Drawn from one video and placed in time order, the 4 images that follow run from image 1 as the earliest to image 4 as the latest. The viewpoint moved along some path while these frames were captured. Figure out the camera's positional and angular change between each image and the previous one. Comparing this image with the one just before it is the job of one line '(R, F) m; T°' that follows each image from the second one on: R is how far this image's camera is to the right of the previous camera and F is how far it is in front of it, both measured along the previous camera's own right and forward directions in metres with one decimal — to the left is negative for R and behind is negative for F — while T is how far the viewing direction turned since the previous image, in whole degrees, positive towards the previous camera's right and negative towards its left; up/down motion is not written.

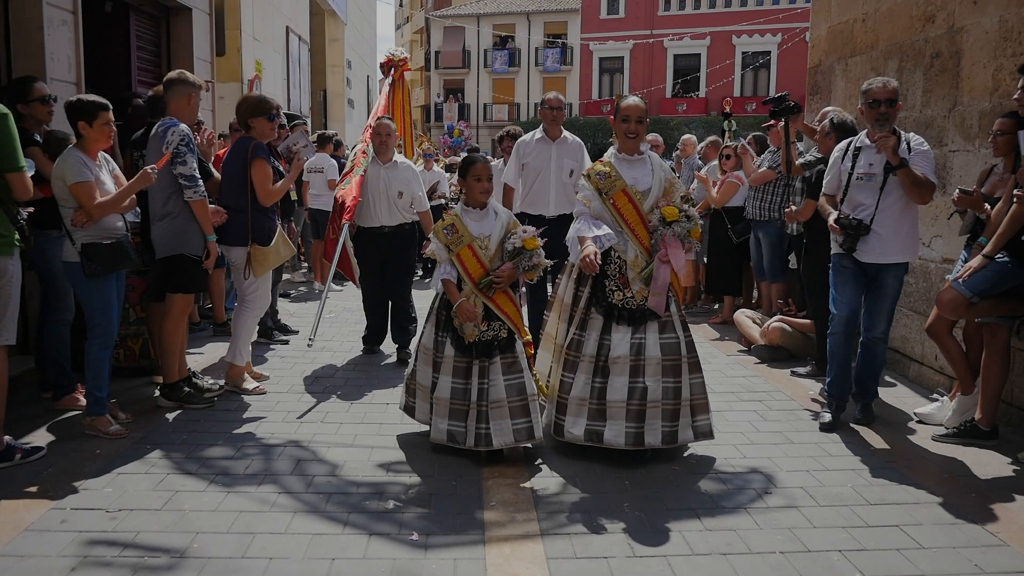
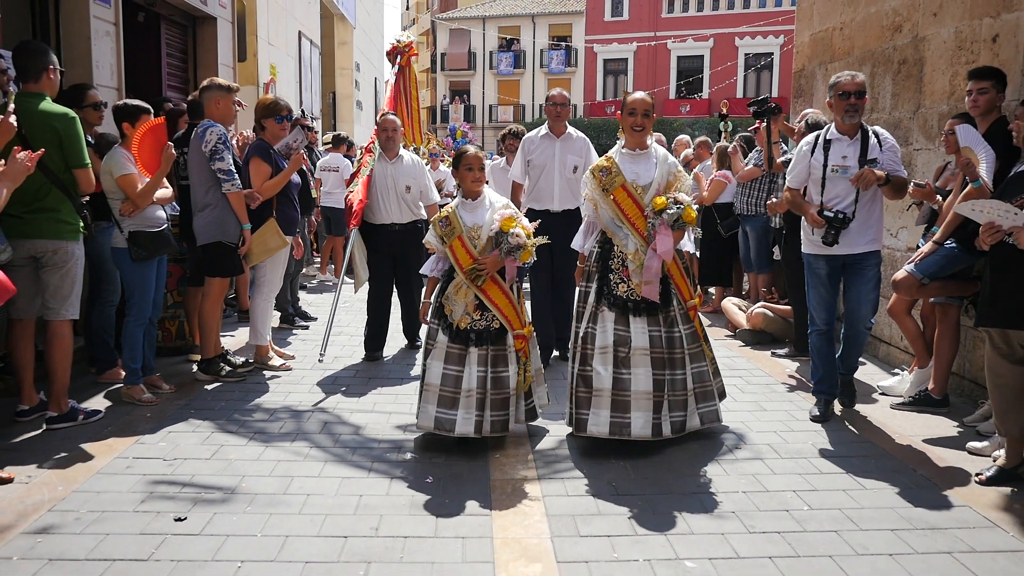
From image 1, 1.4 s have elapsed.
(0.0, -0.6) m; 0°
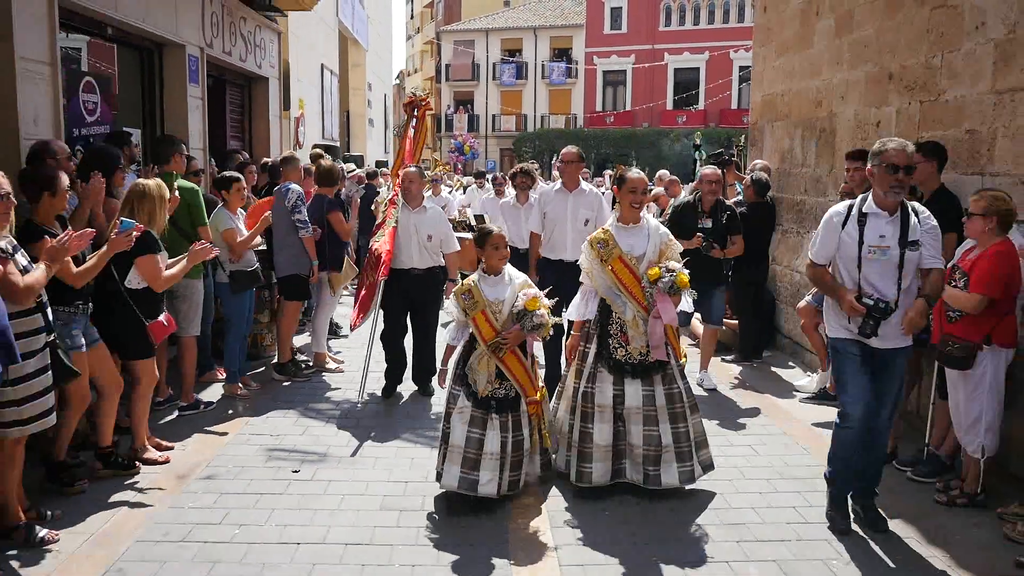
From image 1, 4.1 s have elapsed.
(0.0, -1.7) m; 0°
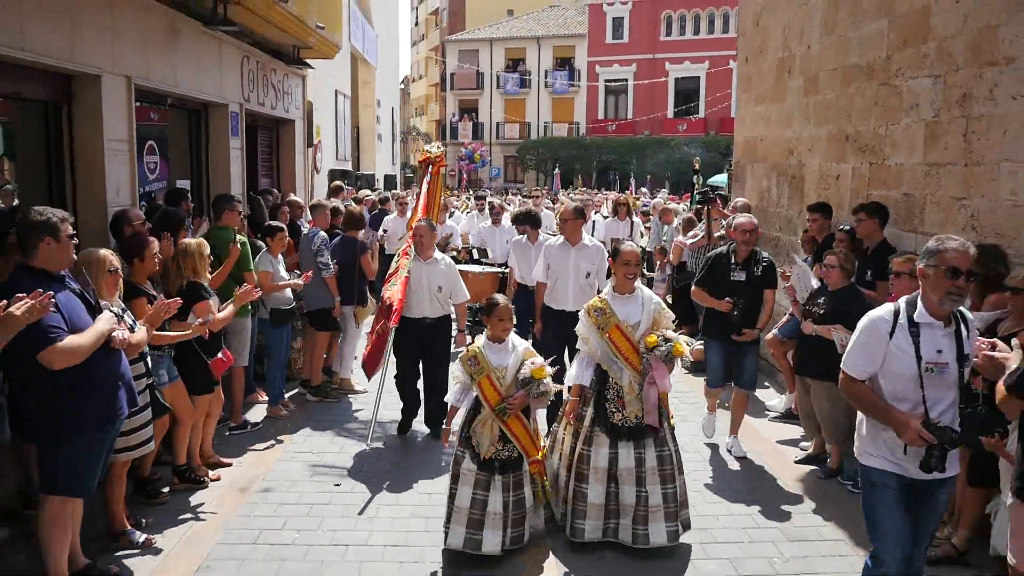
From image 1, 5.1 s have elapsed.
(0.0, -1.0) m; 0°
